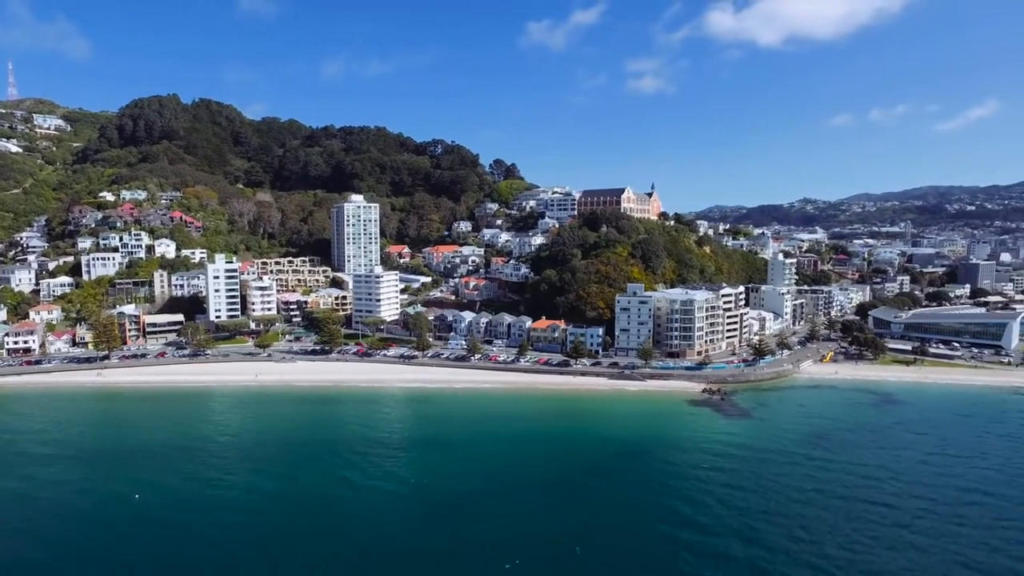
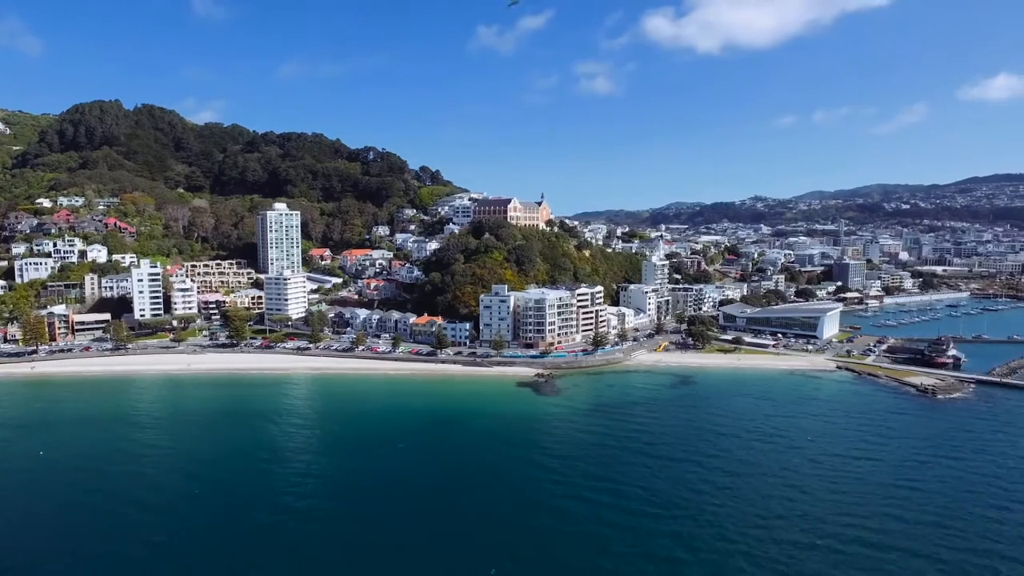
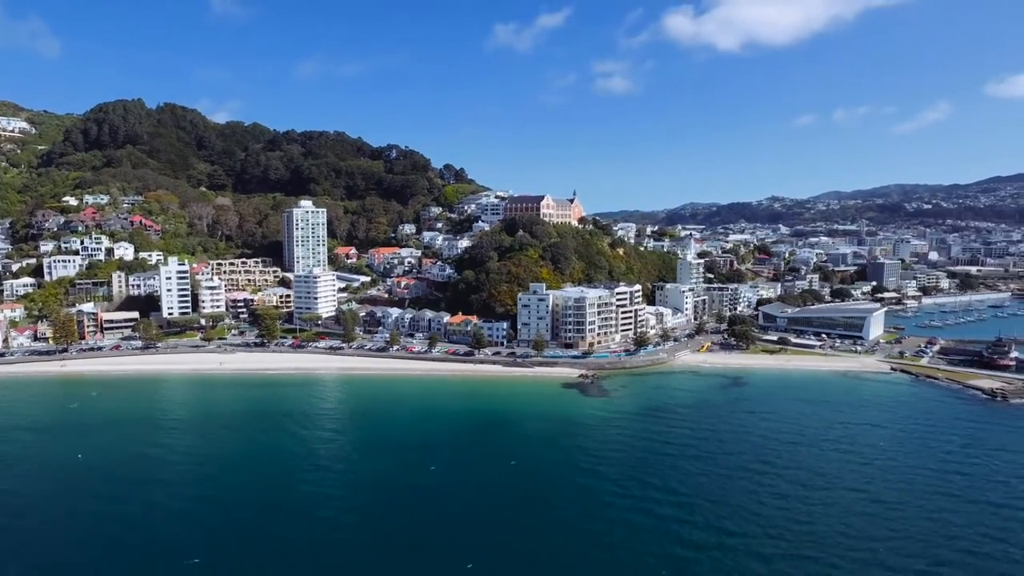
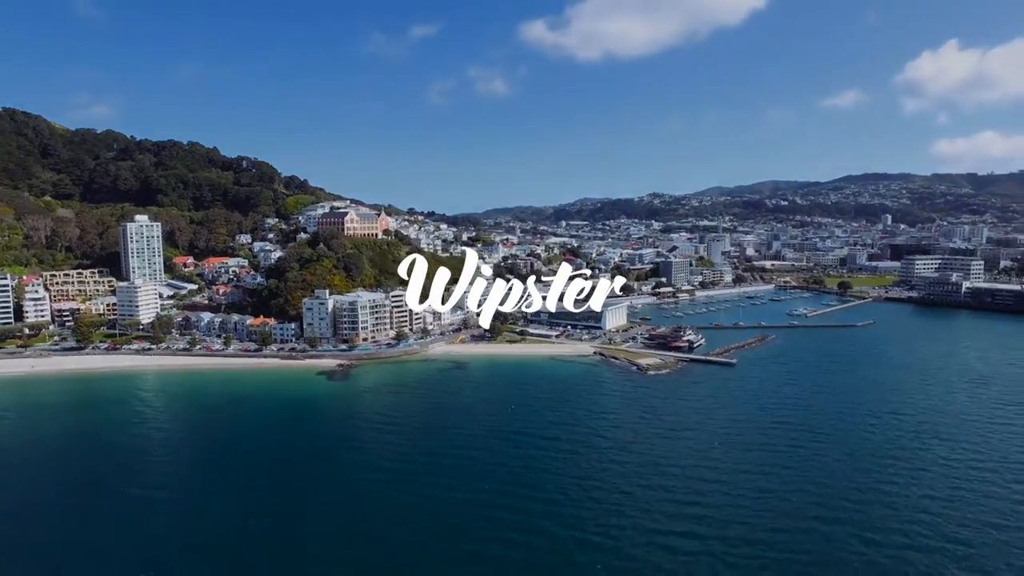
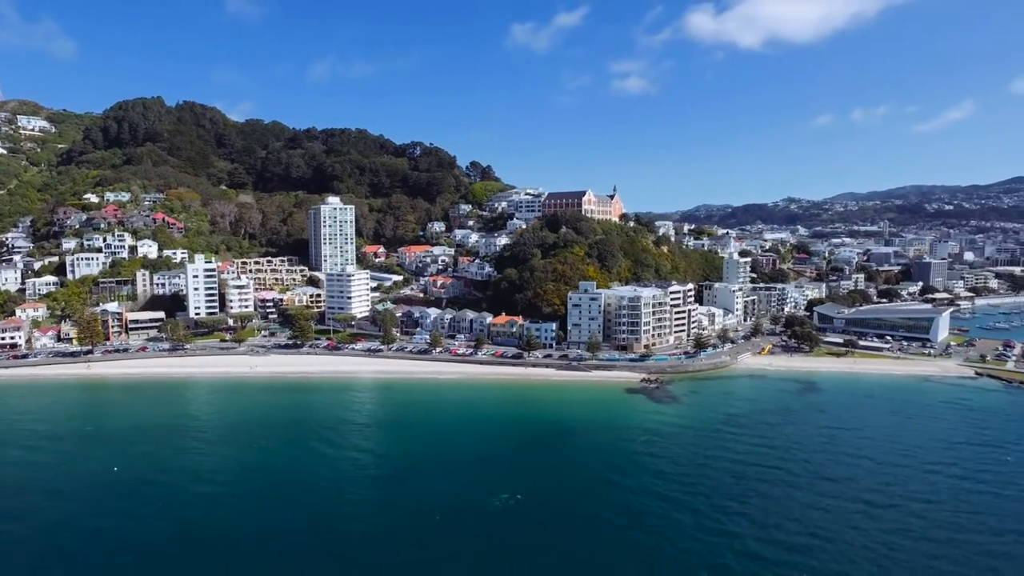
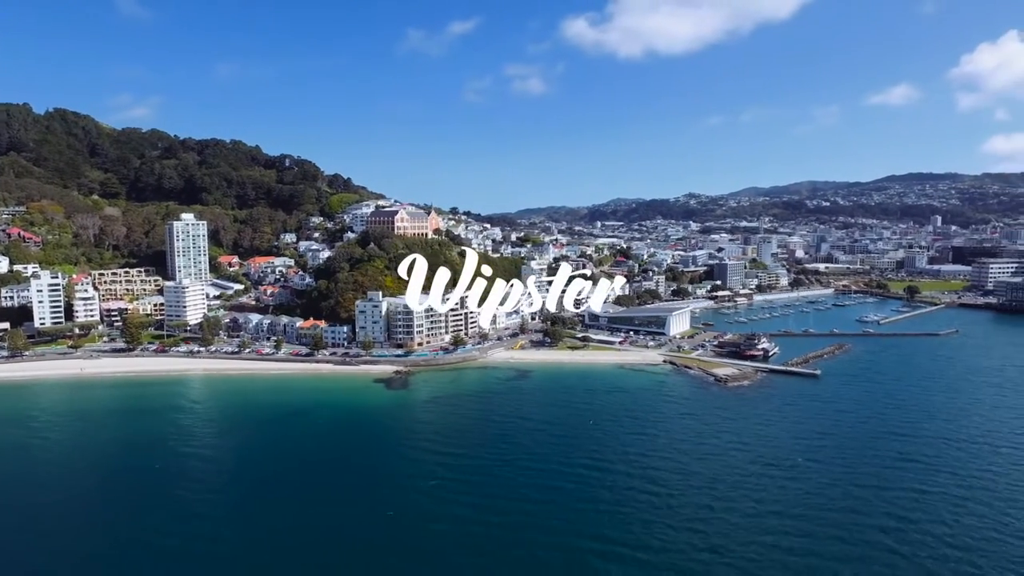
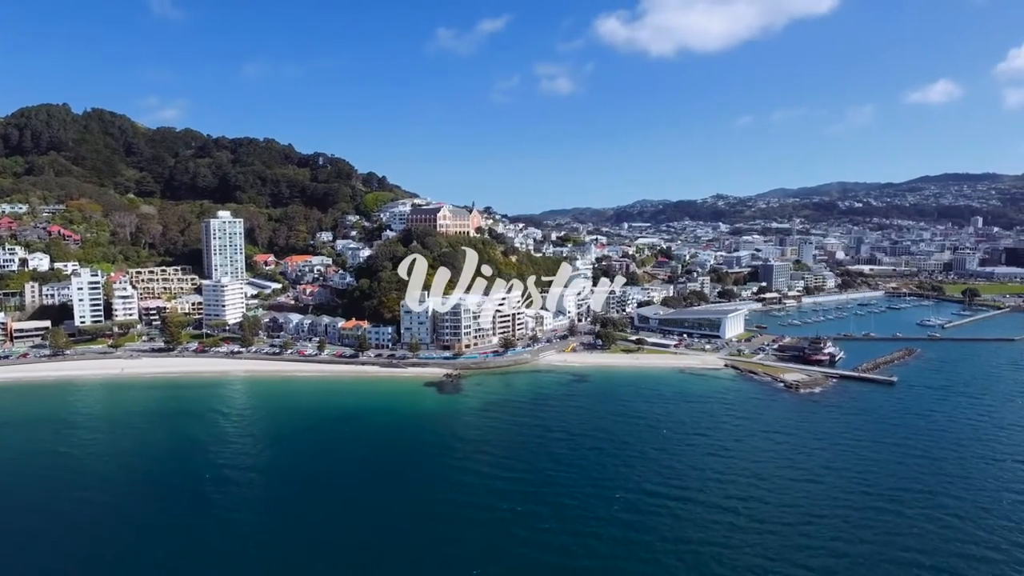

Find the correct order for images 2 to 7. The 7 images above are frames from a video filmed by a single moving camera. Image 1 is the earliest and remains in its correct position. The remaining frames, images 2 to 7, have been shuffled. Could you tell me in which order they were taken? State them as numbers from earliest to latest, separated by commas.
5, 3, 2, 7, 6, 4
